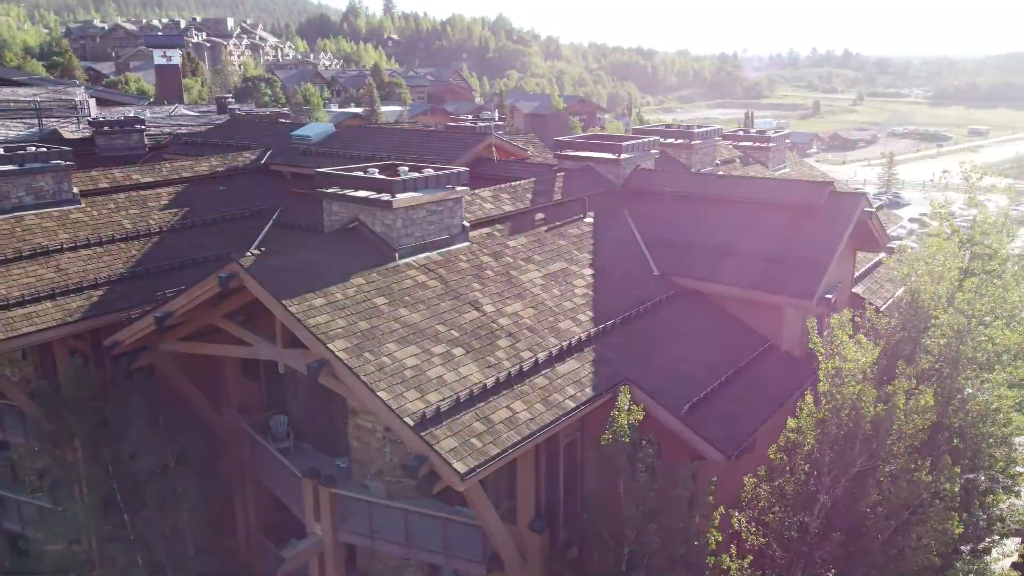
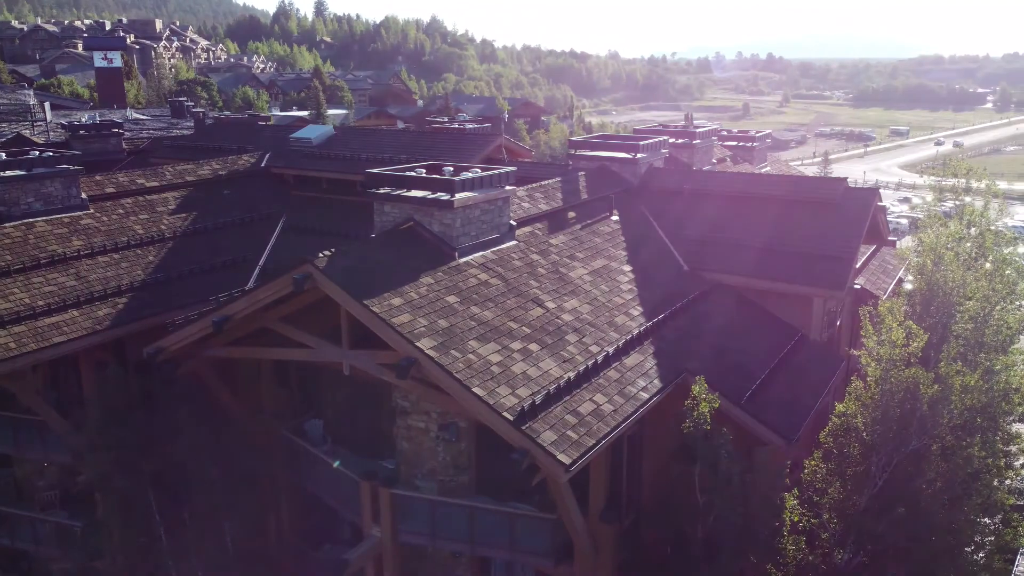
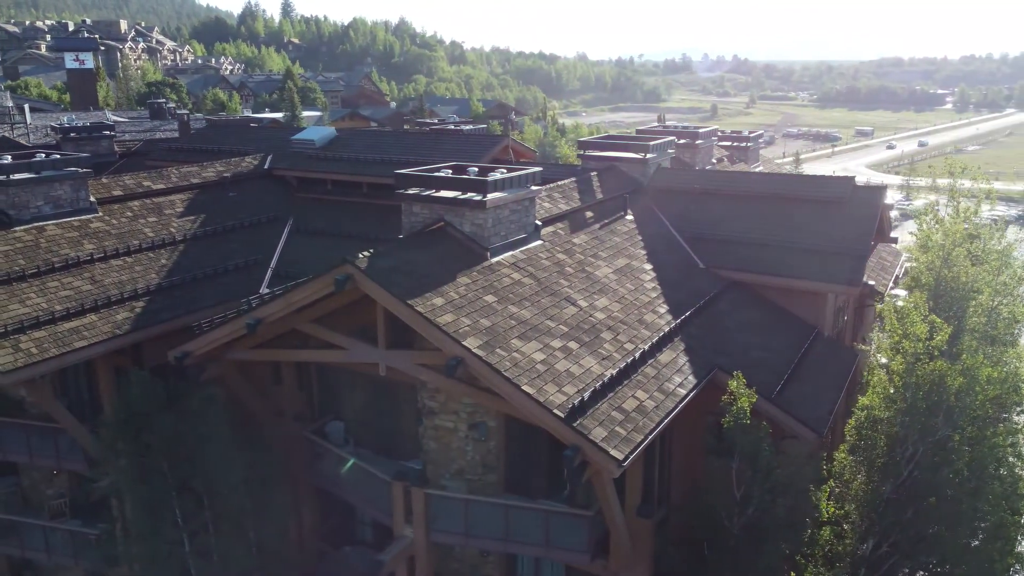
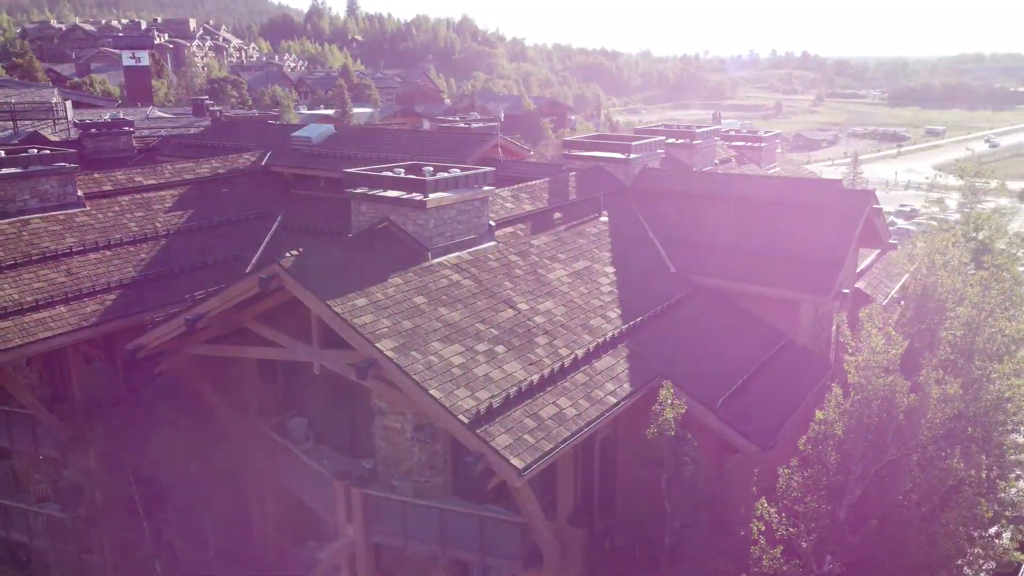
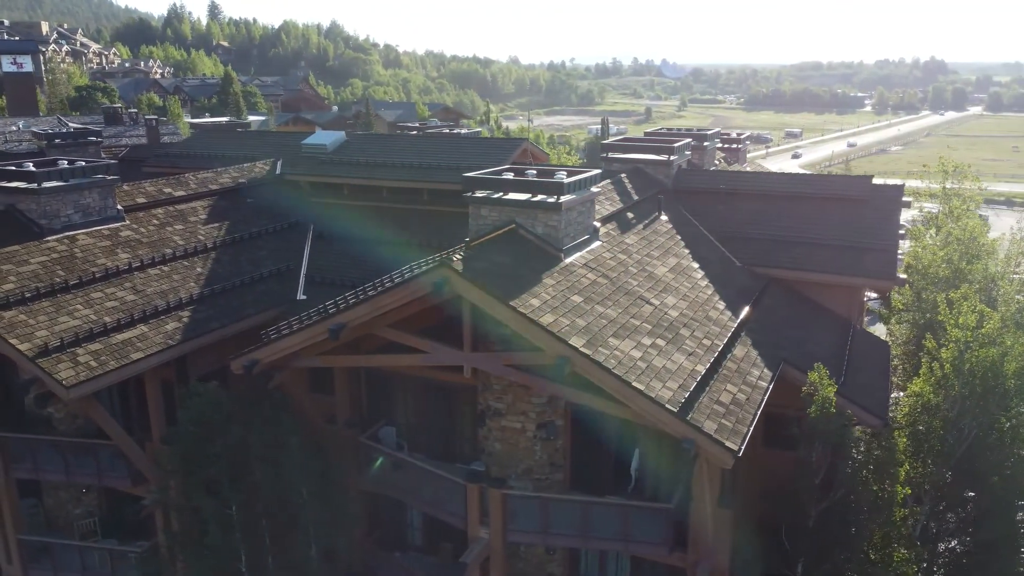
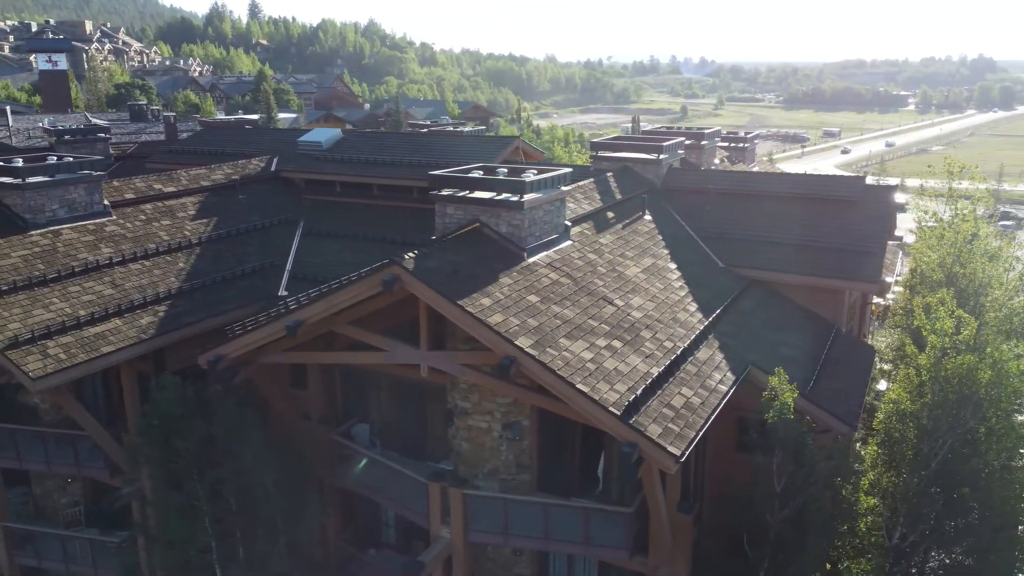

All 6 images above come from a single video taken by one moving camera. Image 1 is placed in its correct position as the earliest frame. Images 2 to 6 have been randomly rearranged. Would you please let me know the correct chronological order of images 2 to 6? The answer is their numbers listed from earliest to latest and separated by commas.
4, 2, 3, 6, 5
